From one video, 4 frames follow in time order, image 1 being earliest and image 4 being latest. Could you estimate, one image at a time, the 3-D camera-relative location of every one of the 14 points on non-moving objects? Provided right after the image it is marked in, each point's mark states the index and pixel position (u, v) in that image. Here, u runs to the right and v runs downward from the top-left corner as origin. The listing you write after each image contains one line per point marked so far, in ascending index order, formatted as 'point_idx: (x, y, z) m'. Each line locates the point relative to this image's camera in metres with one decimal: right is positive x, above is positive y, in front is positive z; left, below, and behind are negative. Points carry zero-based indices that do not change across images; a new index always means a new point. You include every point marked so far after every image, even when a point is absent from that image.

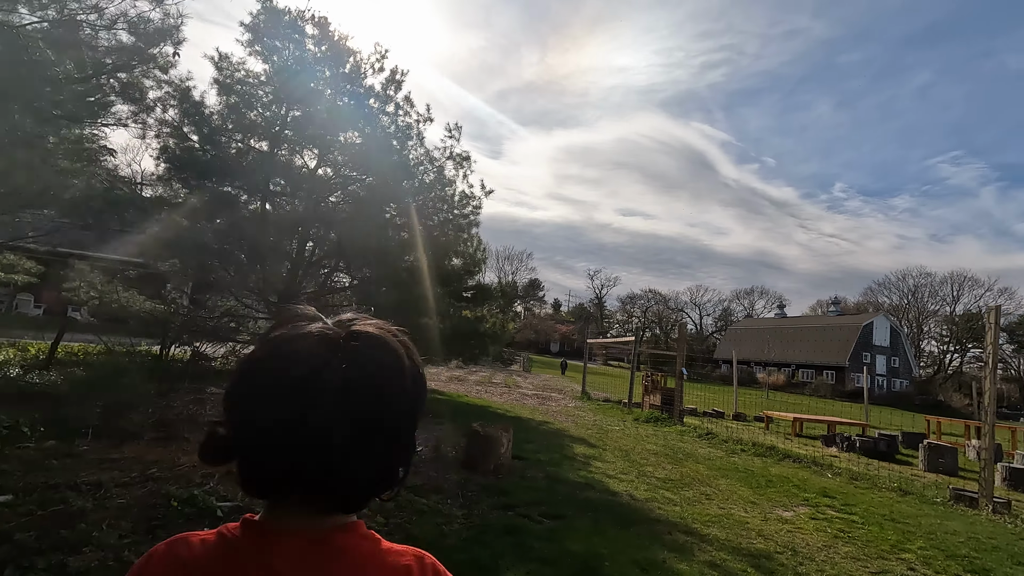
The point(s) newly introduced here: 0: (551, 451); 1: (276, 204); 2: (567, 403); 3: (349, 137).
0: (+0.4, -1.7, +5.5) m
1: (-4.2, +1.5, +9.5) m
2: (+1.2, -2.6, +12.0) m
3: (-3.0, +2.7, +9.7) m
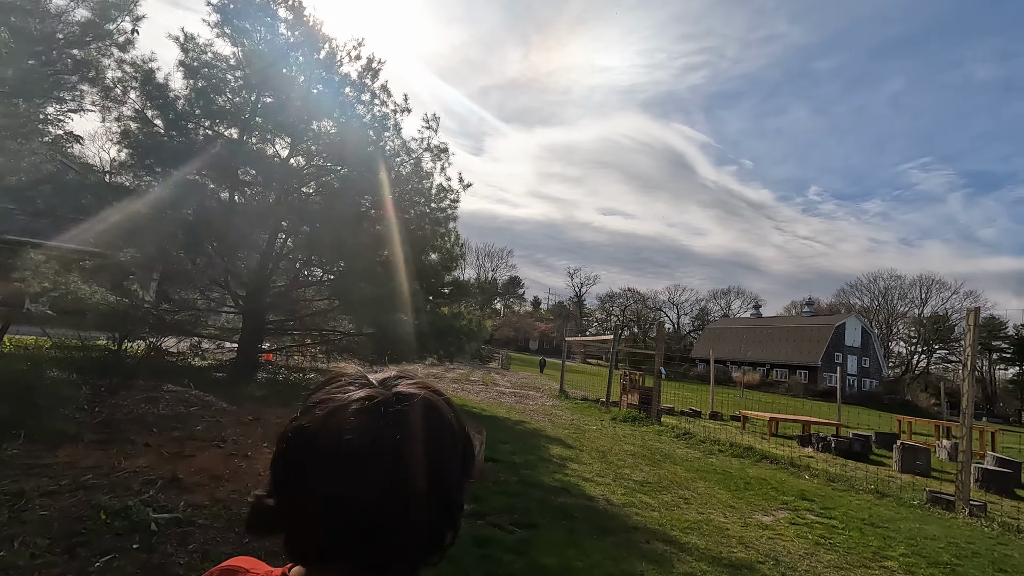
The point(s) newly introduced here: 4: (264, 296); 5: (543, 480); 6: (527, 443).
0: (+0.2, -1.6, +5.3) m
1: (-4.5, +1.6, +9.1) m
2: (+0.7, -2.5, +11.8) m
3: (-3.3, +2.8, +9.4) m
4: (-4.5, -0.1, +9.5) m
5: (+0.3, -1.6, +4.4) m
6: (+0.2, -1.7, +5.8) m
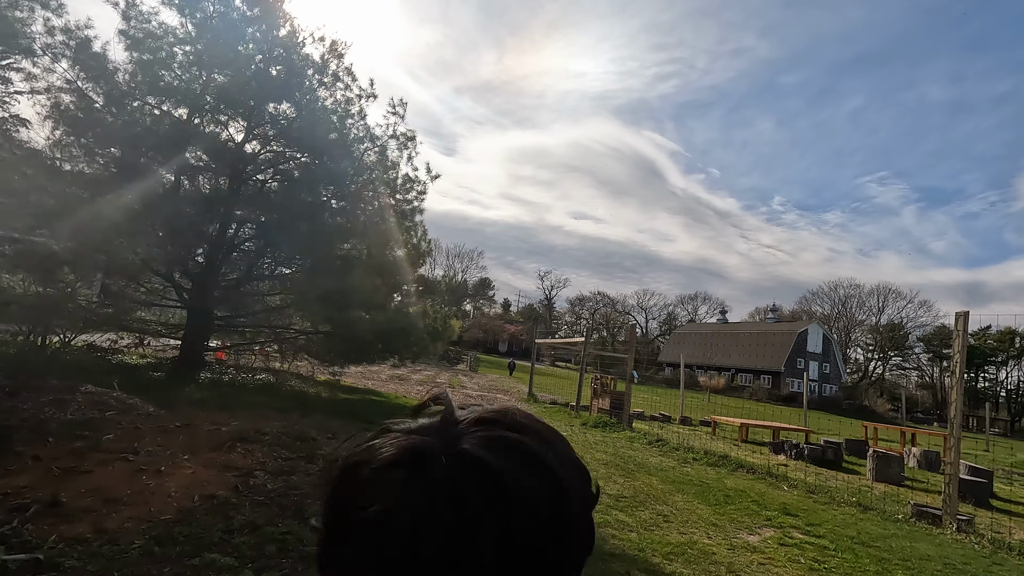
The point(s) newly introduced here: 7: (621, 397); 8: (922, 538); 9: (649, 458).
0: (-0.2, -1.6, +4.9) m
1: (-5.0, +1.7, +8.4) m
2: (0.0, -2.5, +11.4) m
3: (-3.8, +2.9, +8.8) m
4: (-5.0, 0.0, +8.8) m
5: (0.0, -1.6, +4.0) m
6: (-0.2, -1.7, +5.4) m
7: (+1.9, -1.9, +9.5) m
8: (+3.1, -1.9, +4.0) m
9: (+1.6, -2.0, +6.4) m
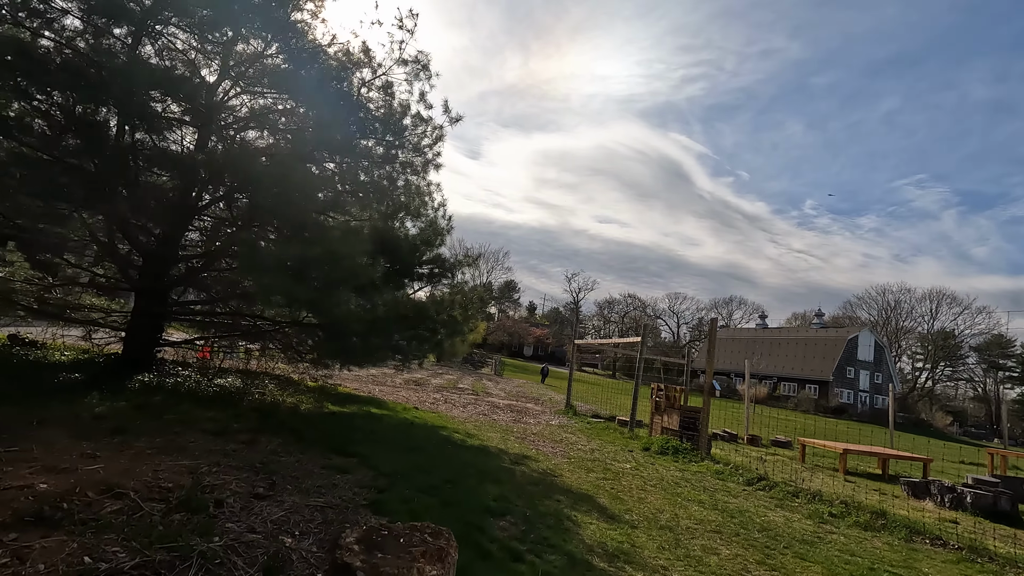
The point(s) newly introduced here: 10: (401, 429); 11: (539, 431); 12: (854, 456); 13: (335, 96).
0: (+0.2, -1.3, +2.8) m
1: (-4.5, +2.0, +6.6) m
2: (+0.6, -2.3, +9.3) m
3: (-3.2, +3.2, +6.9) m
4: (-4.5, +0.2, +7.0) m
5: (+0.3, -1.3, +2.0) m
6: (+0.2, -1.4, +3.3) m
7: (+2.5, -1.7, +7.3) m
8: (+3.4, -1.6, +1.8) m
9: (+2.0, -1.8, +4.2) m
10: (-1.2, -1.5, +5.7) m
11: (+0.4, -2.1, +7.8) m
12: (+5.6, -2.8, +8.8) m
13: (-2.3, +2.5, +7.0) m
